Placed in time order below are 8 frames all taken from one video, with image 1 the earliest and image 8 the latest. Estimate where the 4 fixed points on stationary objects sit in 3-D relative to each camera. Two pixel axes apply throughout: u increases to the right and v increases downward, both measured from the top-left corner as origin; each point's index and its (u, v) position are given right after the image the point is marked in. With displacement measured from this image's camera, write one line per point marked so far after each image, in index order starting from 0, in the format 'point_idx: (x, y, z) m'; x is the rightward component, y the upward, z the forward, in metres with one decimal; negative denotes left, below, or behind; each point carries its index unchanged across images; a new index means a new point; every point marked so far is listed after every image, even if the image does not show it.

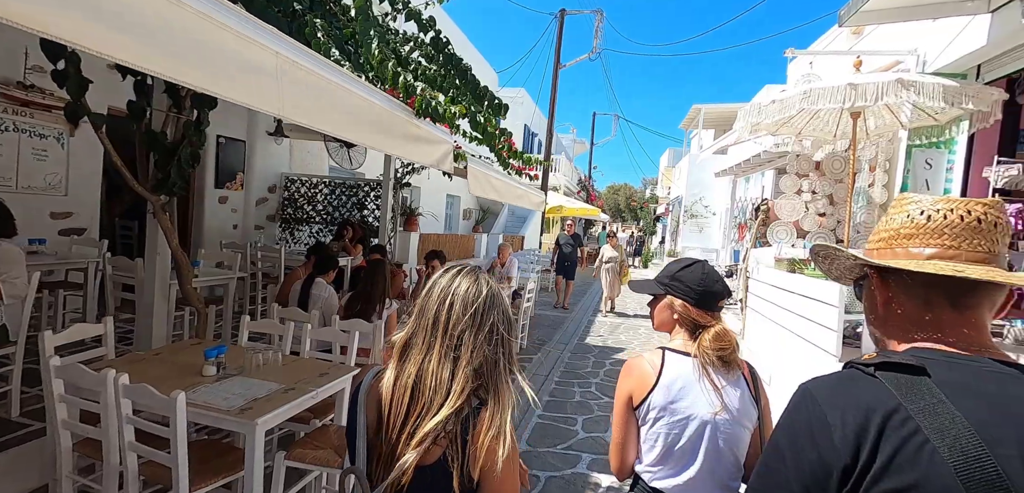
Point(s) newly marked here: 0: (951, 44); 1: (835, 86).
0: (+4.7, +2.2, +5.1) m
1: (+3.0, +1.5, +4.5) m
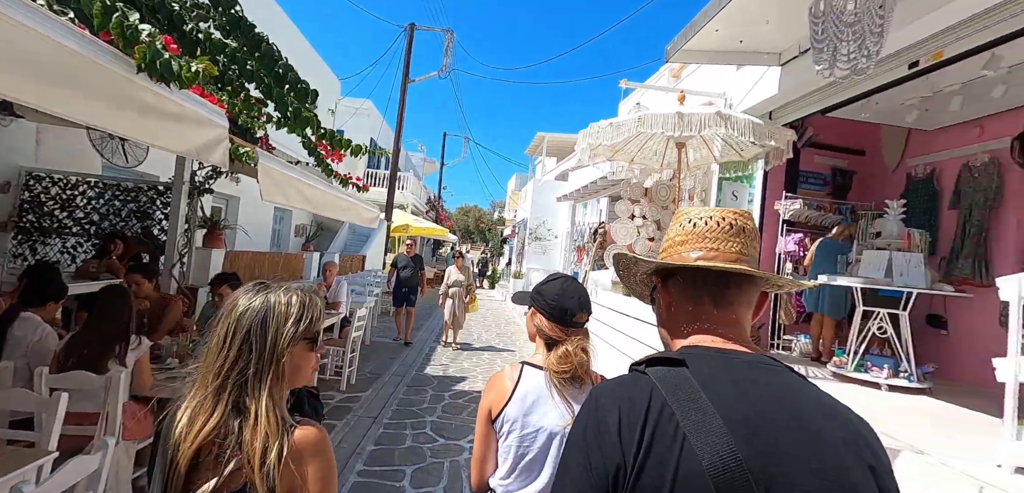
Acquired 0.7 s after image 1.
0: (+2.9, +1.9, +5.8) m
1: (+1.5, +1.3, +4.6) m
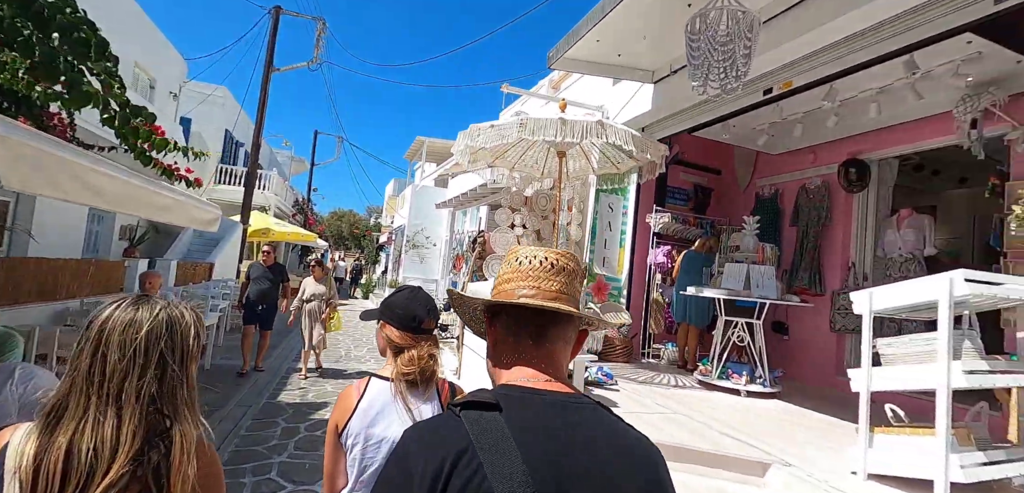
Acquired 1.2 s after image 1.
0: (+1.4, +1.8, +5.9) m
1: (+0.3, +1.2, +4.4) m
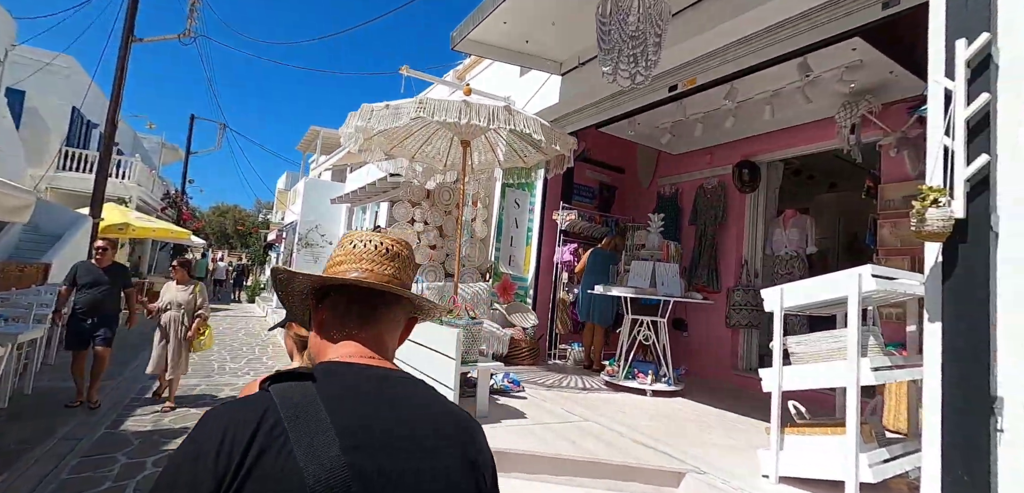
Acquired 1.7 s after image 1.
0: (+0.3, +1.8, +5.7) m
1: (-0.5, +1.2, +4.0) m
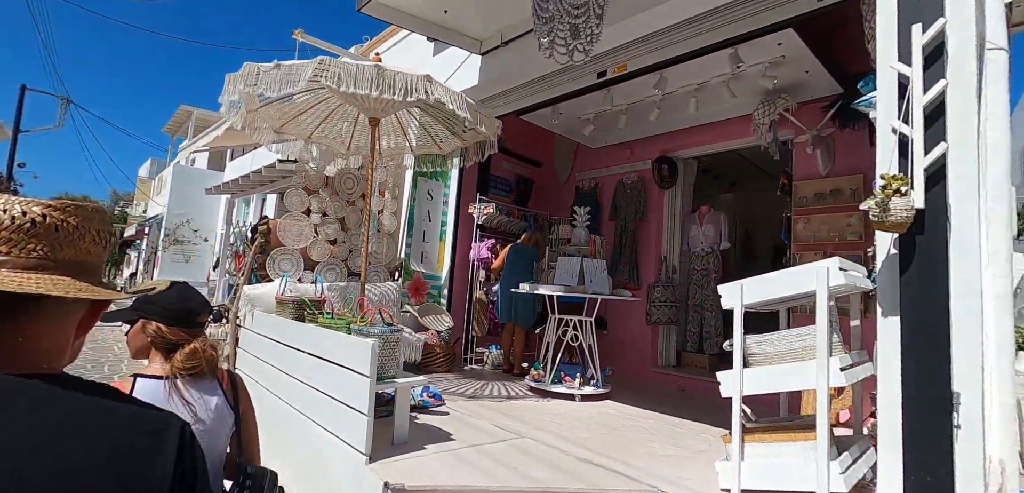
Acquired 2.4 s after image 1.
0: (-0.6, +1.8, +5.2) m
1: (-1.1, +1.3, +3.4) m
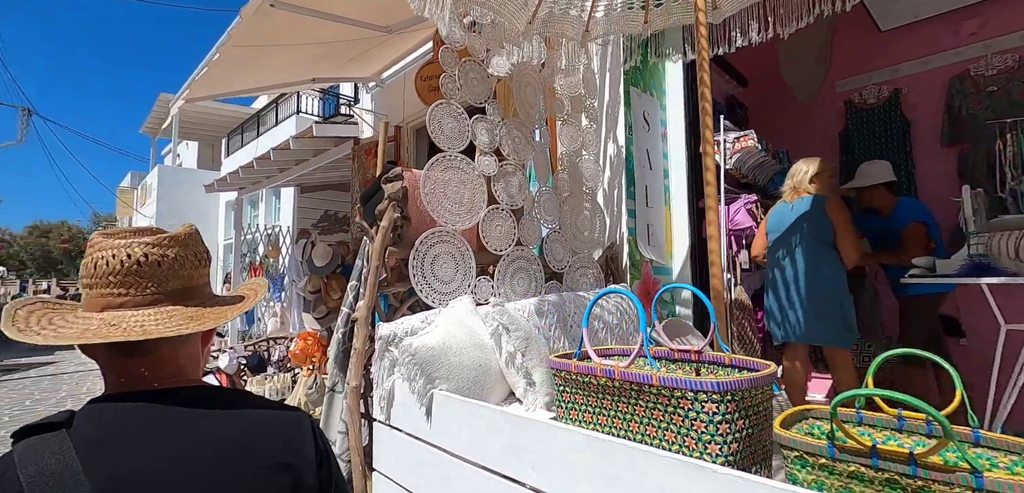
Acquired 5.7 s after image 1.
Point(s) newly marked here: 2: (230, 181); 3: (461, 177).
0: (+1.0, +2.0, +2.7) m
1: (+0.7, +1.4, +0.9) m
2: (-5.1, +1.3, +8.6) m
3: (-0.2, +0.3, +2.1) m
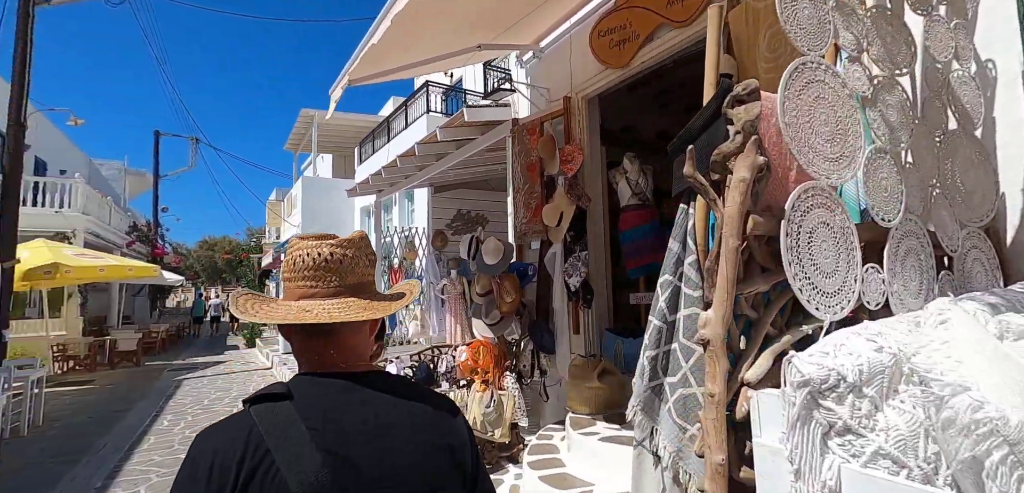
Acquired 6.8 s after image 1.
0: (+2.1, +2.2, +1.5) m
1: (+1.4, +1.5, -0.1) m
2: (-2.6, +1.2, +8.6) m
3: (+0.8, +0.4, +1.2) m
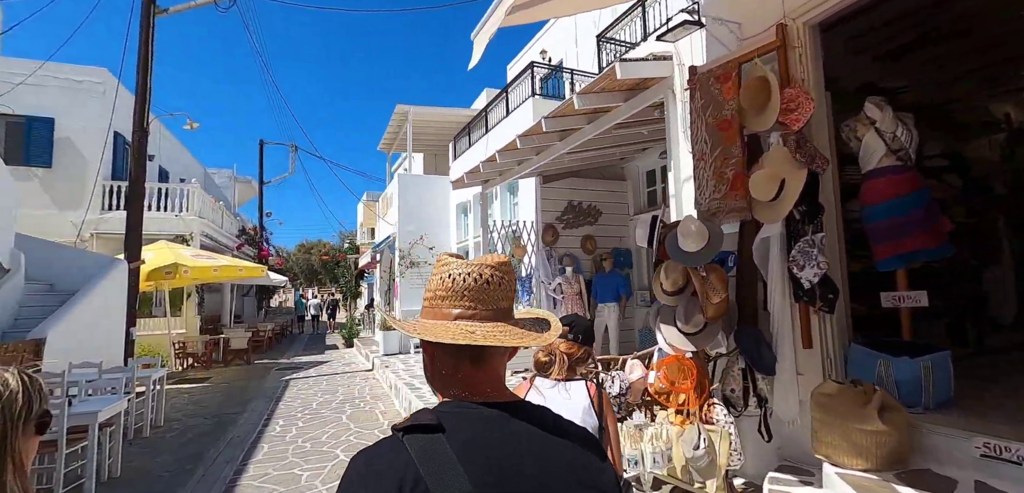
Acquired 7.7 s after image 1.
0: (+2.9, +2.3, +0.2) m
1: (+2.0, +1.7, -1.3) m
2: (-0.7, +1.3, +7.9) m
3: (+1.6, +0.5, +0.1) m
